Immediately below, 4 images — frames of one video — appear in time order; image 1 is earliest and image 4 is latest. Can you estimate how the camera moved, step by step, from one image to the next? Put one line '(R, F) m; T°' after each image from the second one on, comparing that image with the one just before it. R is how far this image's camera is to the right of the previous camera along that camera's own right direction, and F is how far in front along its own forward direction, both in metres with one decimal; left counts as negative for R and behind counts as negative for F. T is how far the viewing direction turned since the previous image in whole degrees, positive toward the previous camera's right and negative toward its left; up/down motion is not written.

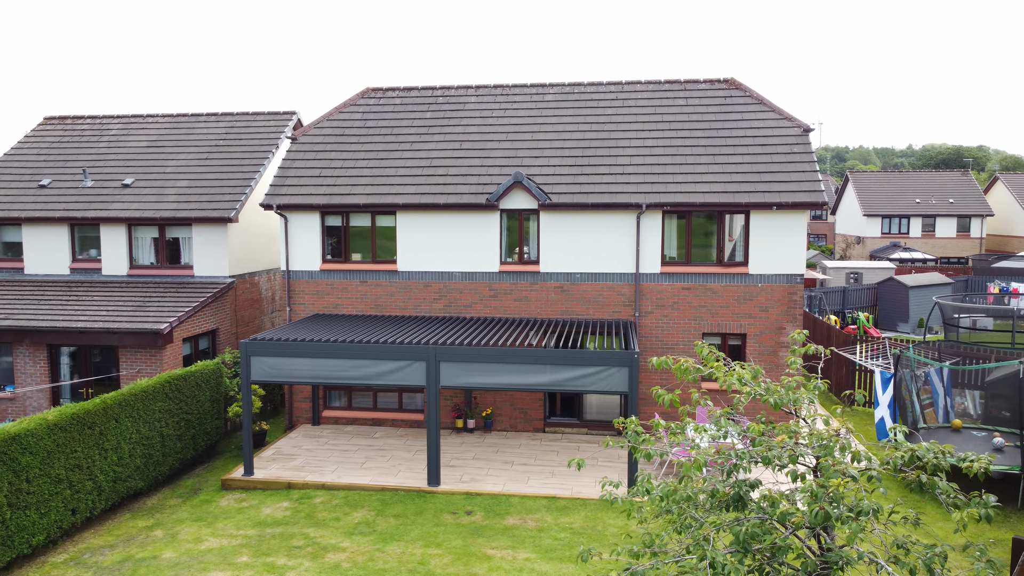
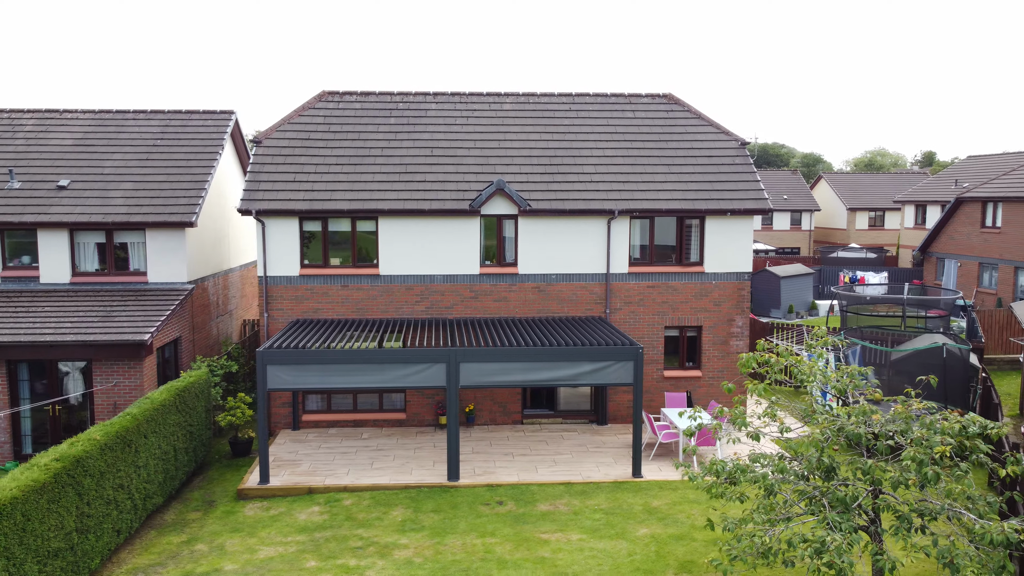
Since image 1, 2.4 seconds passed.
(-3.1, -0.6) m; +12°
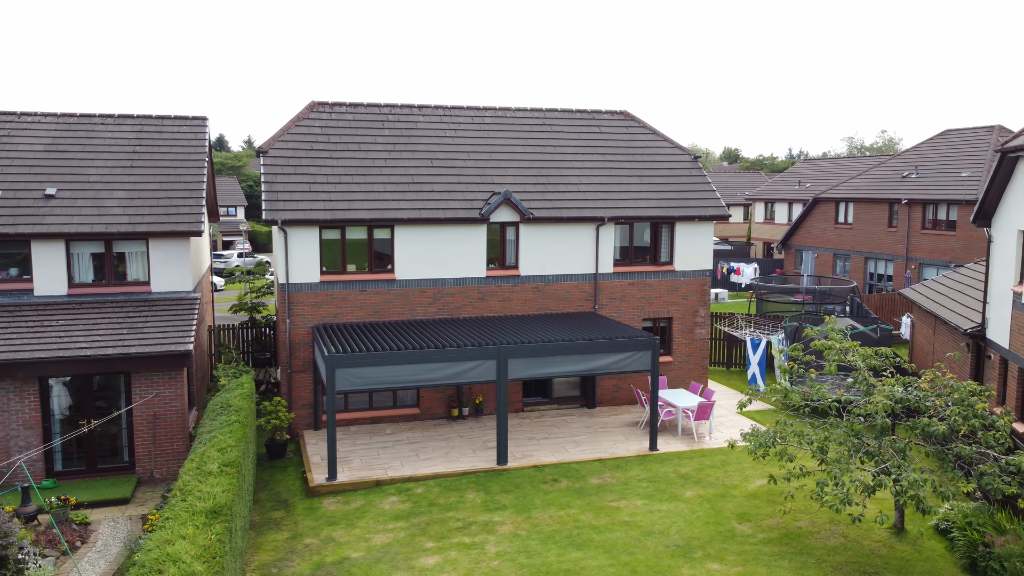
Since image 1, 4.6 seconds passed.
(-4.0, -1.2) m; +13°
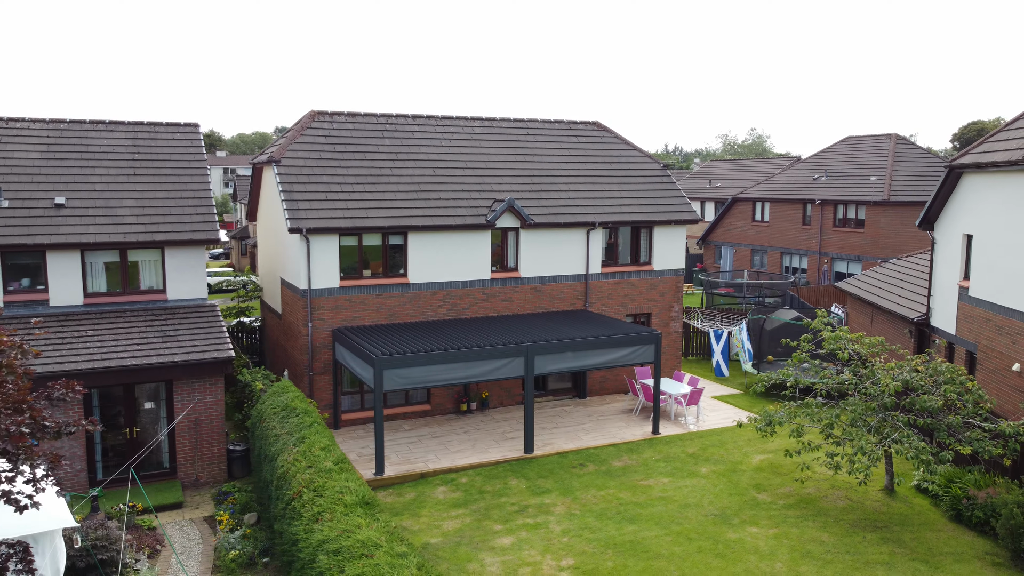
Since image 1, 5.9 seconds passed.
(-2.9, -1.0) m; +8°
